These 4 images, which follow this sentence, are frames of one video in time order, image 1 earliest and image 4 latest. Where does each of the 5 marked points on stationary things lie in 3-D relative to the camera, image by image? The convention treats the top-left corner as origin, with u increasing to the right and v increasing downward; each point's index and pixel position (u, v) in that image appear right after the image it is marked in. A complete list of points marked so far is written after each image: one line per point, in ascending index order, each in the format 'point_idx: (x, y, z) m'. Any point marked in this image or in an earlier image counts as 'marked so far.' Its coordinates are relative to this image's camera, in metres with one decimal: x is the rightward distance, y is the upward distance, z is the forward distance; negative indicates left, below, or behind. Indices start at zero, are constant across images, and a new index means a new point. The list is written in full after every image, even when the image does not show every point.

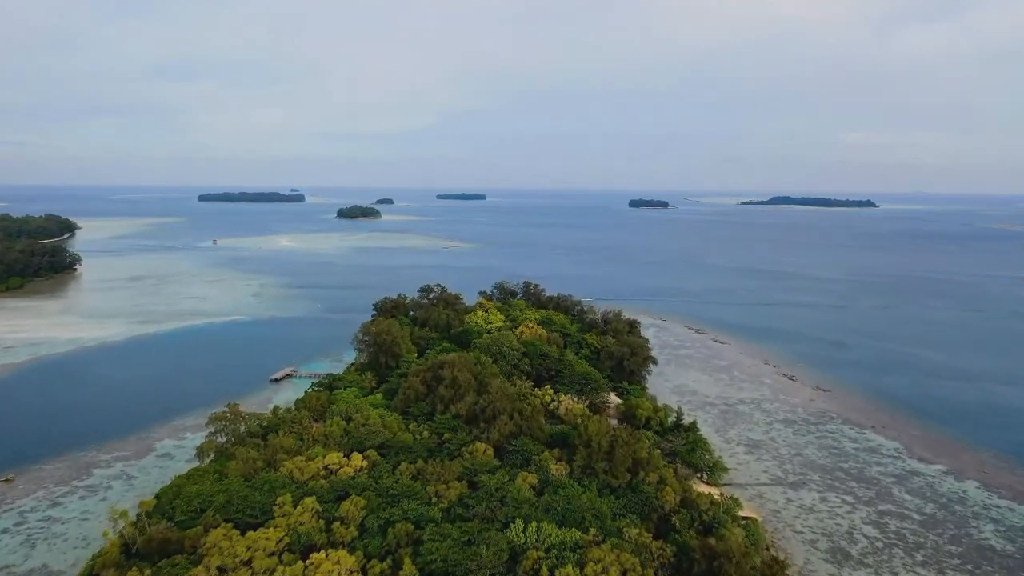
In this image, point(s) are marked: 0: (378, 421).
0: (-3.2, -3.2, +14.7) m
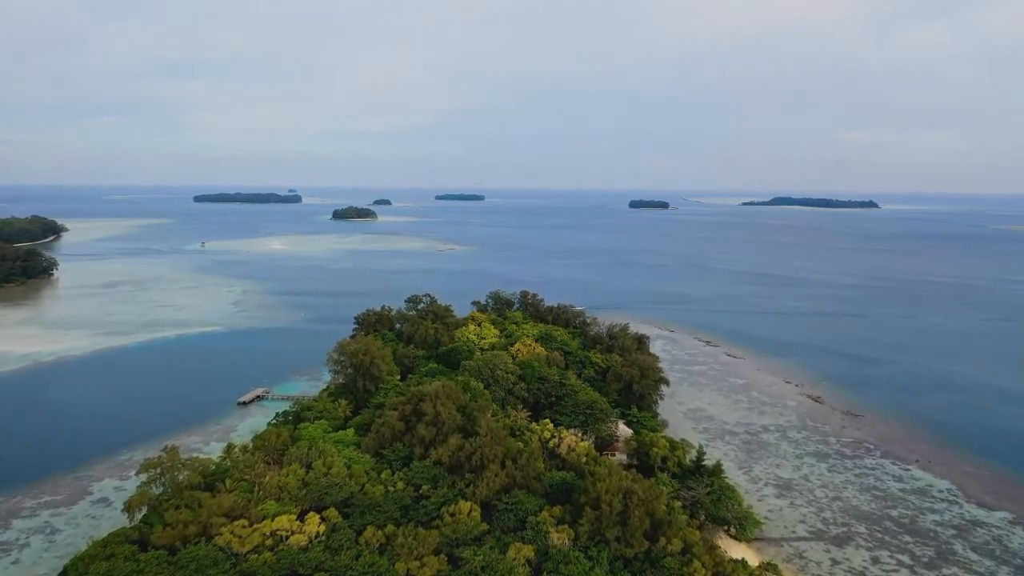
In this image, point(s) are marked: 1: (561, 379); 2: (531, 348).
0: (-3.4, -3.6, +12.3) m
1: (+1.4, -2.7, +17.9) m
2: (+0.6, -1.9, +20.0) m
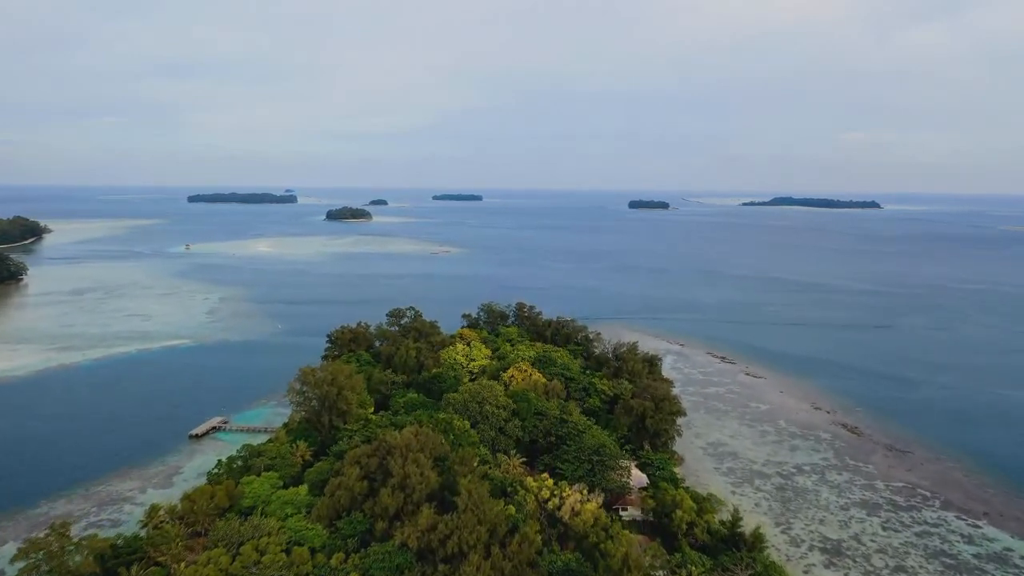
0: (-3.5, -4.1, +9.5) m
1: (+1.2, -3.1, +15.1) m
2: (+0.4, -2.4, +17.2) m
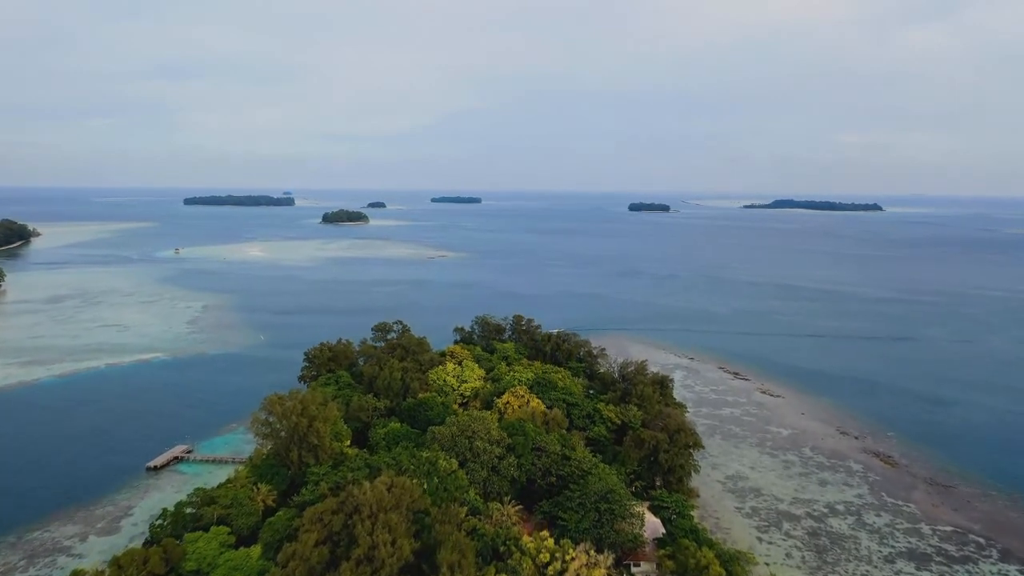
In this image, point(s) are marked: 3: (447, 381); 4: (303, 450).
0: (-3.7, -4.4, +7.6) m
1: (+1.1, -3.5, +13.2) m
2: (+0.3, -2.8, +15.3) m
3: (-1.8, -2.5, +17.0) m
4: (-4.6, -3.5, +13.5) m
